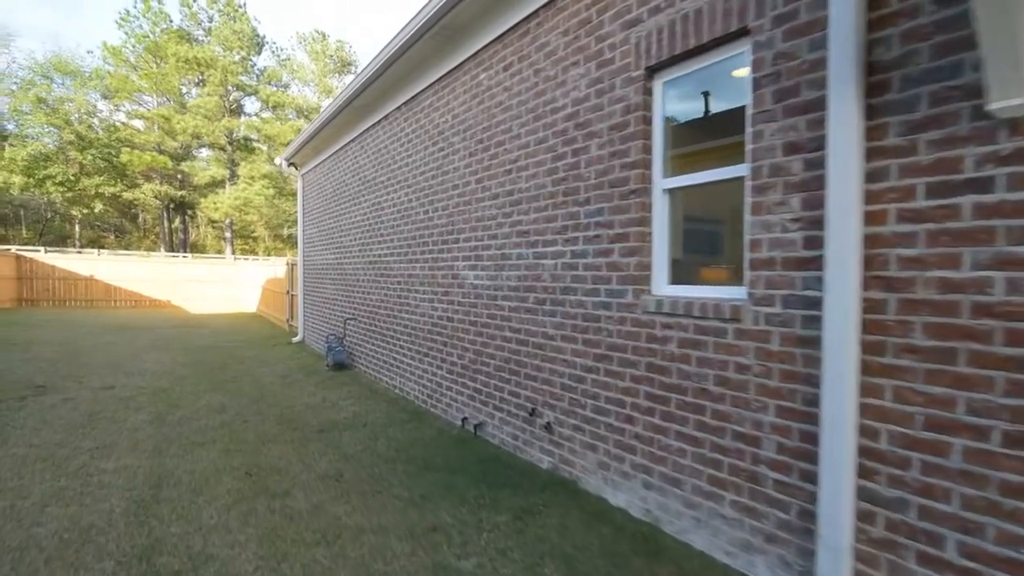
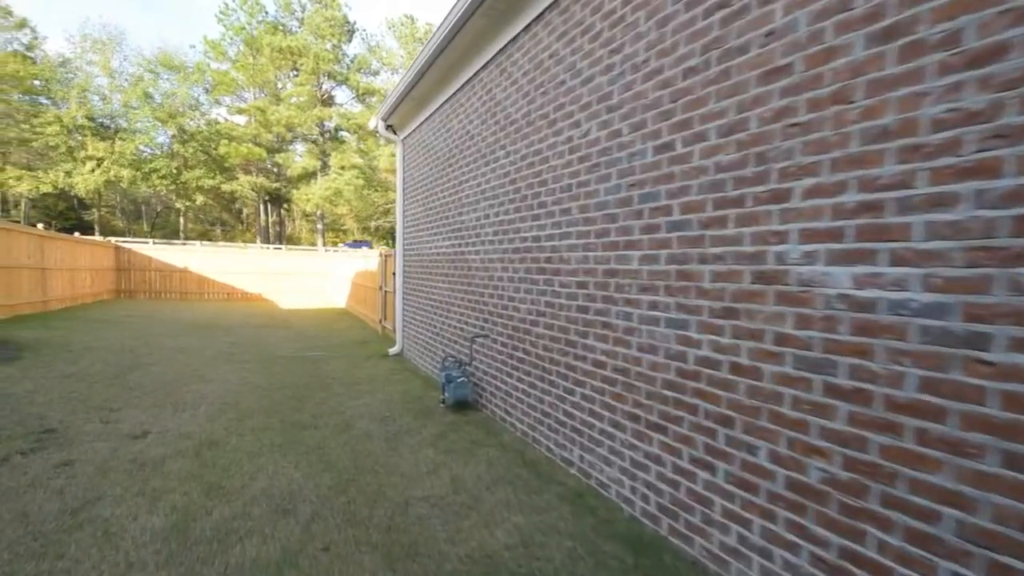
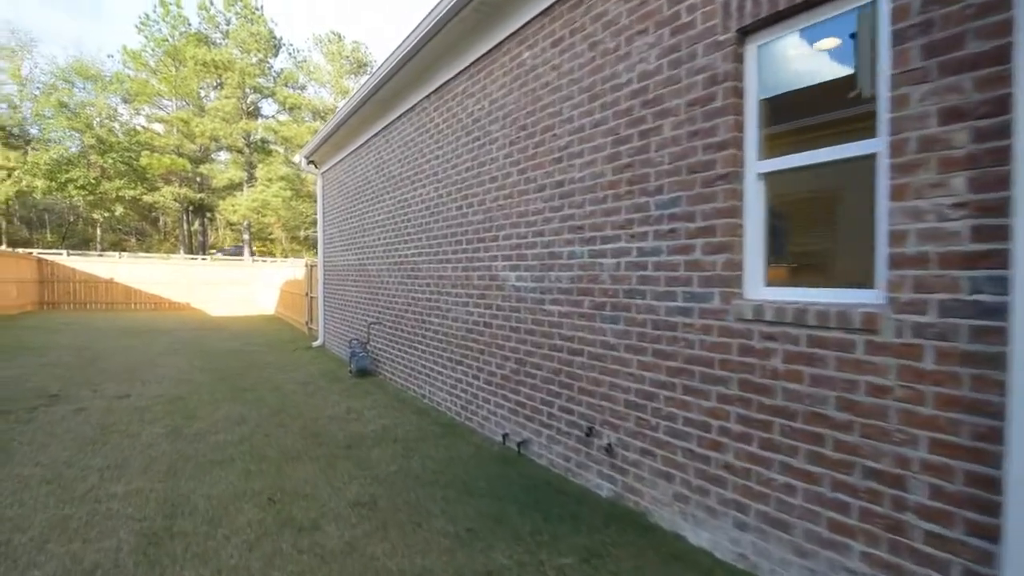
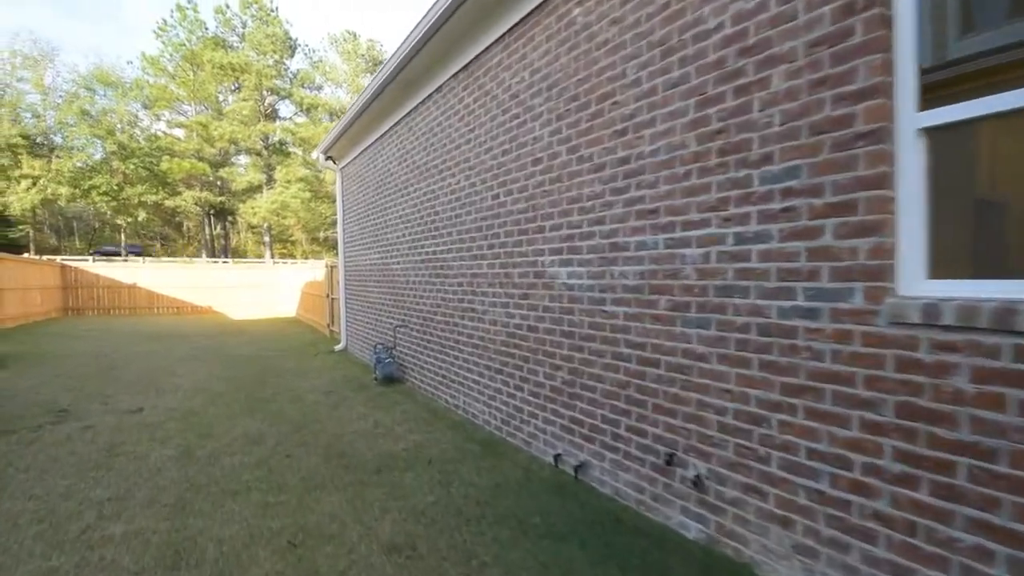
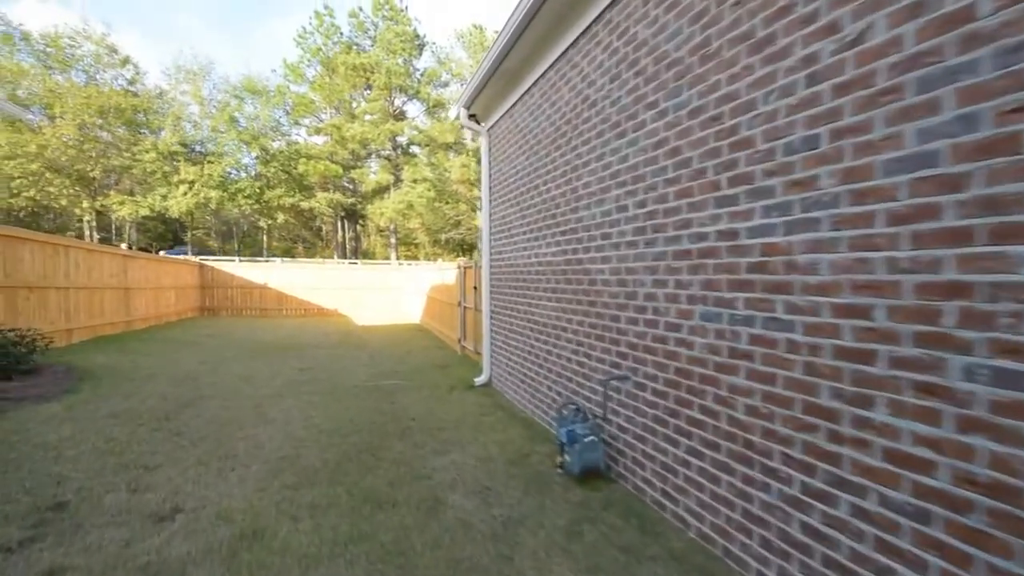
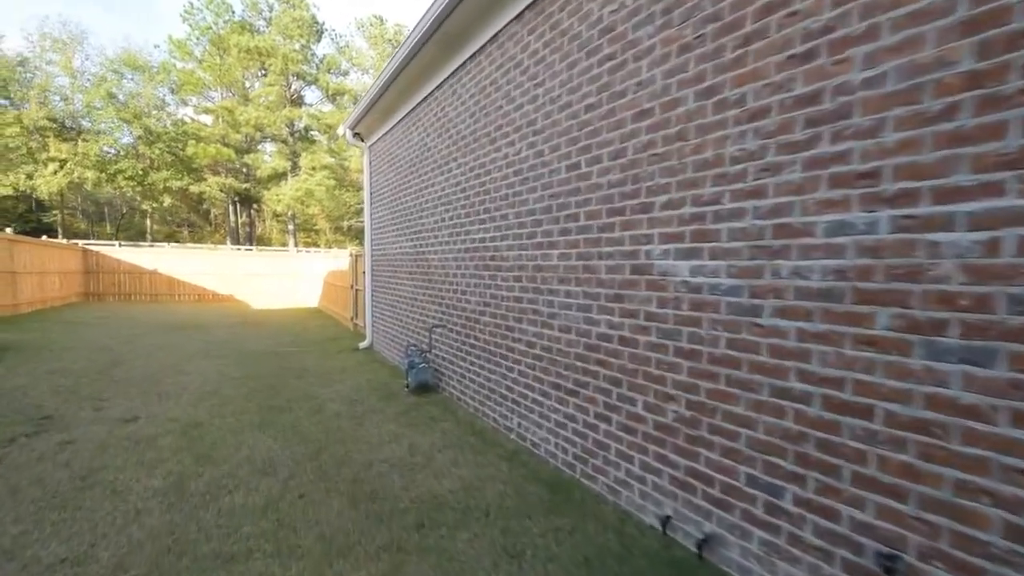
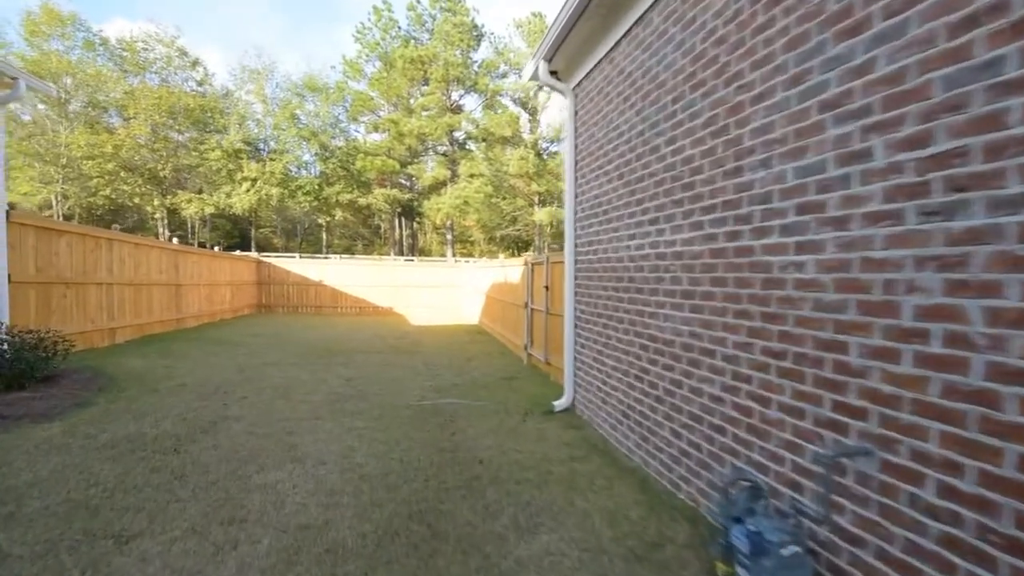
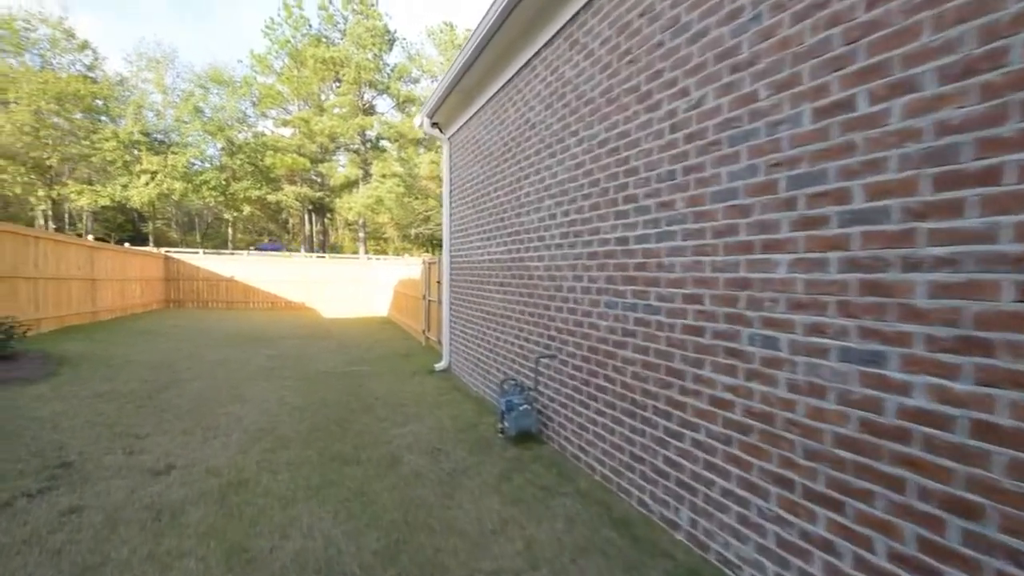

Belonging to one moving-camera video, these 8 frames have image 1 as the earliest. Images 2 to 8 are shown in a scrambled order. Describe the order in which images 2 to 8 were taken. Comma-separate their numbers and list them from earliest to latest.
3, 4, 6, 2, 8, 5, 7
